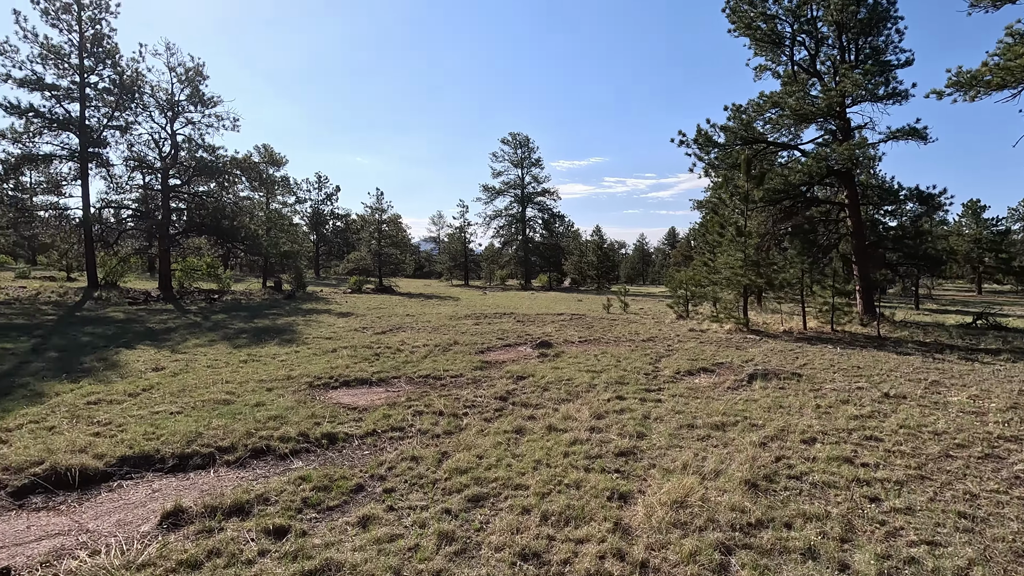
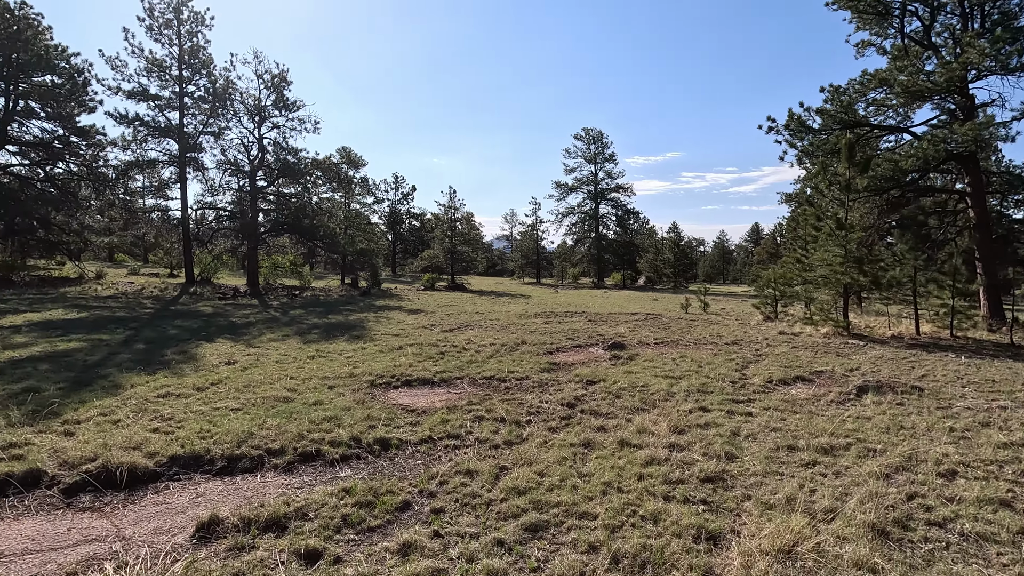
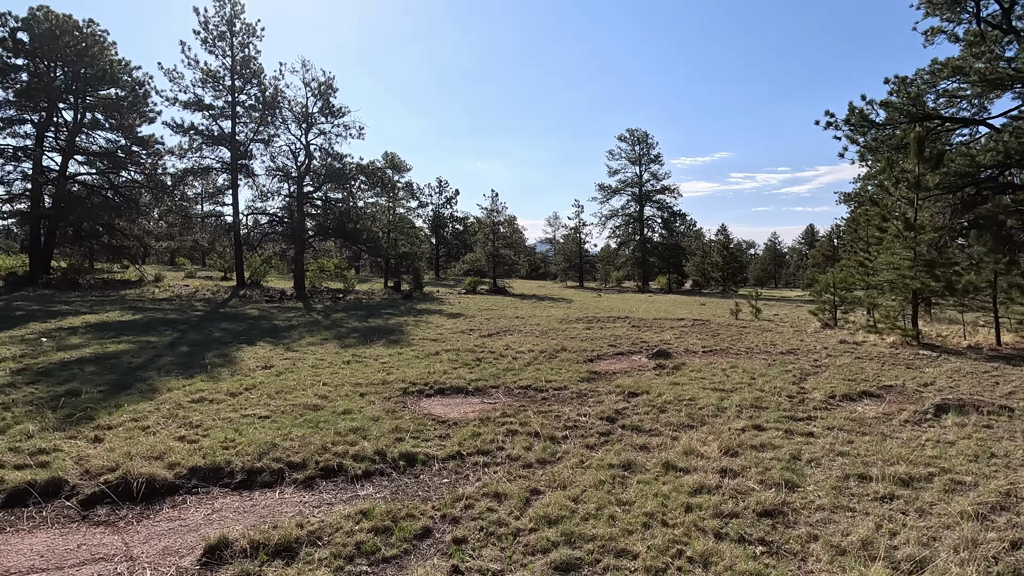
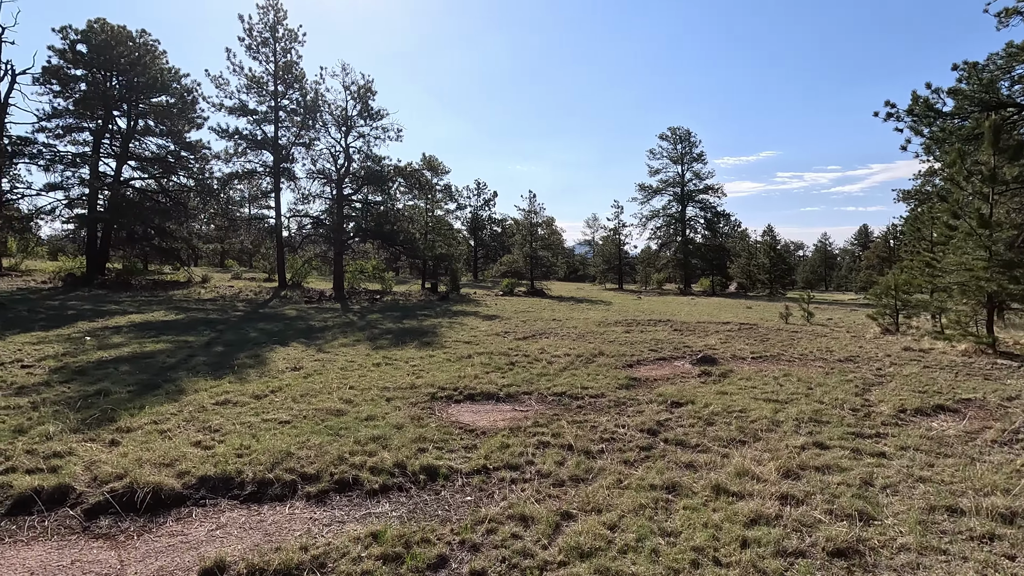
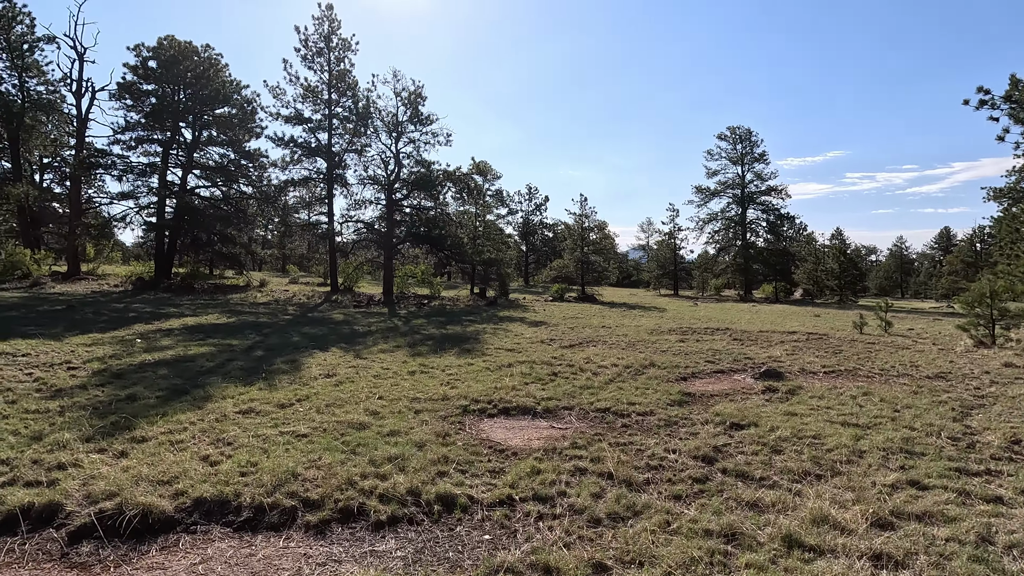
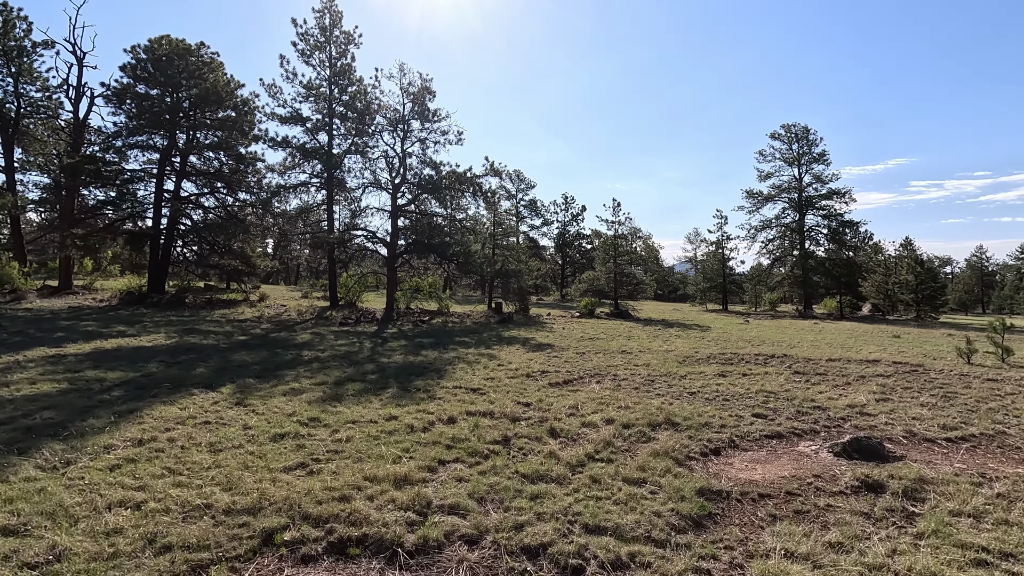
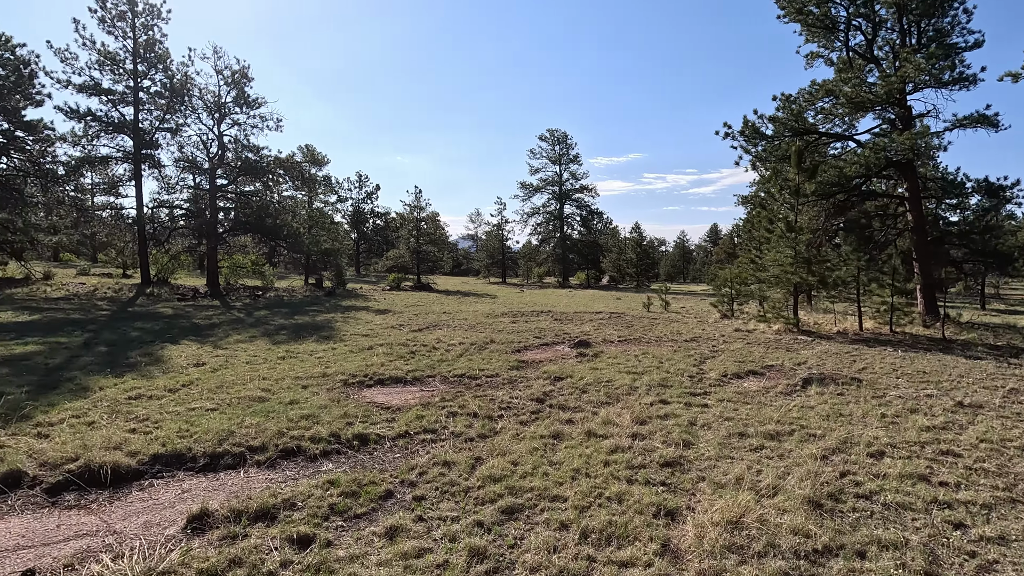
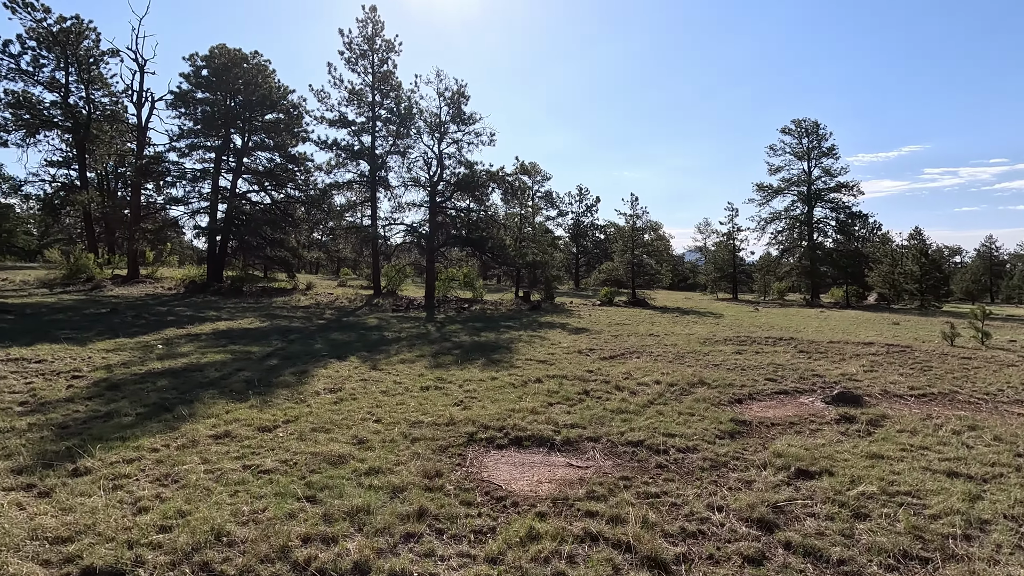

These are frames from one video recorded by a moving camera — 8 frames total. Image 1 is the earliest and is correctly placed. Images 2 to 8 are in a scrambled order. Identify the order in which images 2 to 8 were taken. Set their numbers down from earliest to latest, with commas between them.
7, 2, 3, 4, 5, 8, 6
